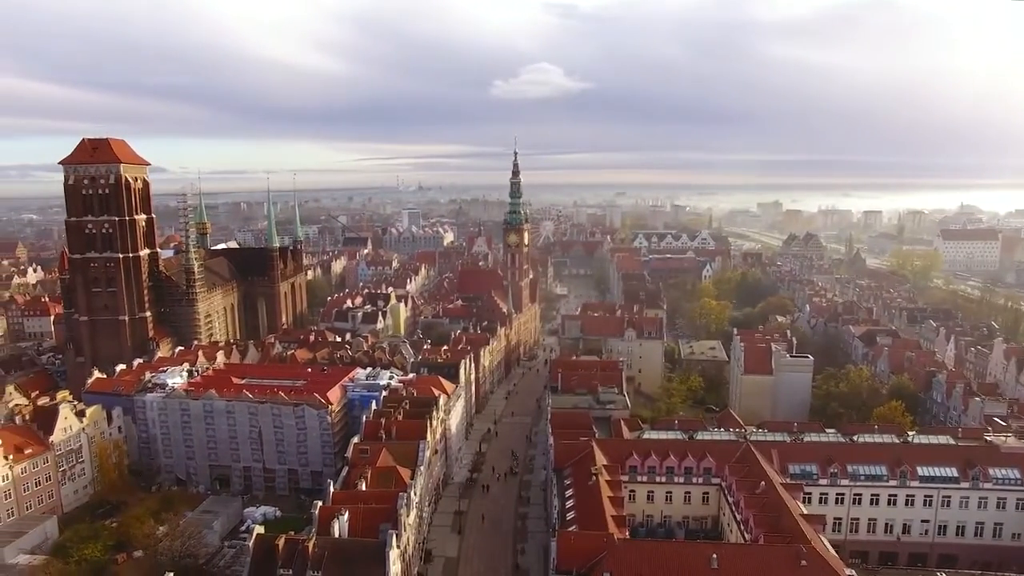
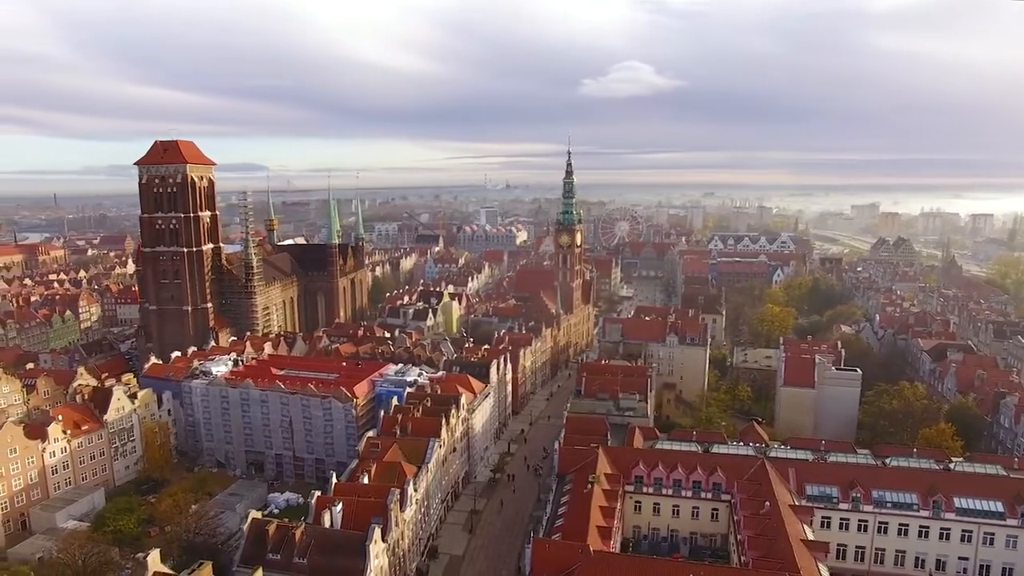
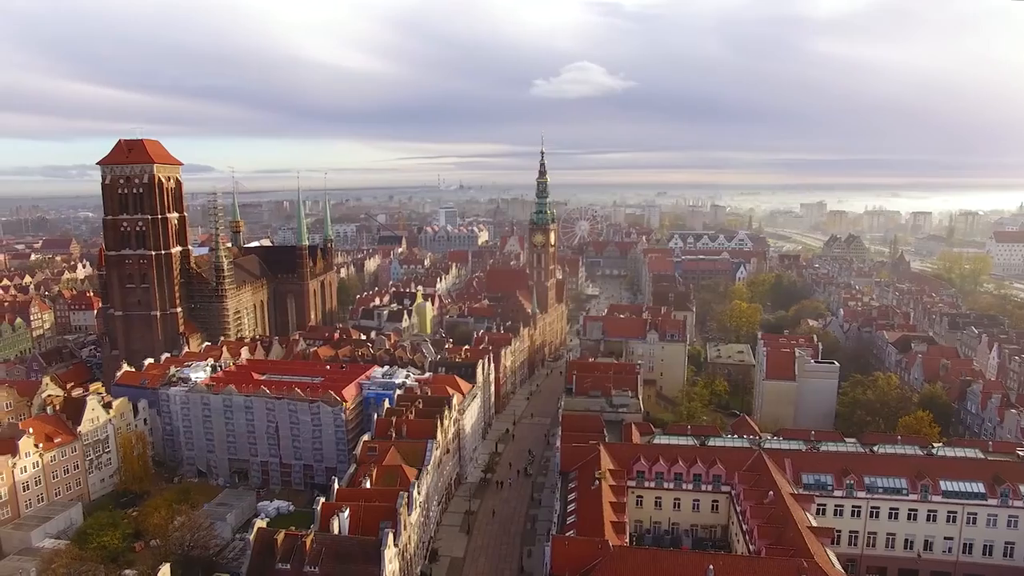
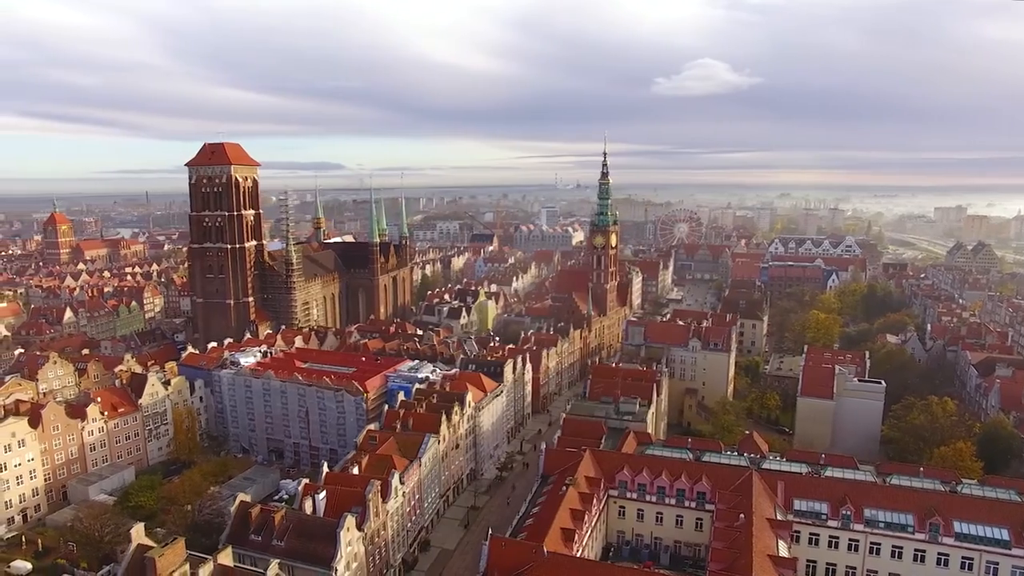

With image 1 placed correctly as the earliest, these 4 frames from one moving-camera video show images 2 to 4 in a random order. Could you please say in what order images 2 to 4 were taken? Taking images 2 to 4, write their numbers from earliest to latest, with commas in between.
3, 2, 4
